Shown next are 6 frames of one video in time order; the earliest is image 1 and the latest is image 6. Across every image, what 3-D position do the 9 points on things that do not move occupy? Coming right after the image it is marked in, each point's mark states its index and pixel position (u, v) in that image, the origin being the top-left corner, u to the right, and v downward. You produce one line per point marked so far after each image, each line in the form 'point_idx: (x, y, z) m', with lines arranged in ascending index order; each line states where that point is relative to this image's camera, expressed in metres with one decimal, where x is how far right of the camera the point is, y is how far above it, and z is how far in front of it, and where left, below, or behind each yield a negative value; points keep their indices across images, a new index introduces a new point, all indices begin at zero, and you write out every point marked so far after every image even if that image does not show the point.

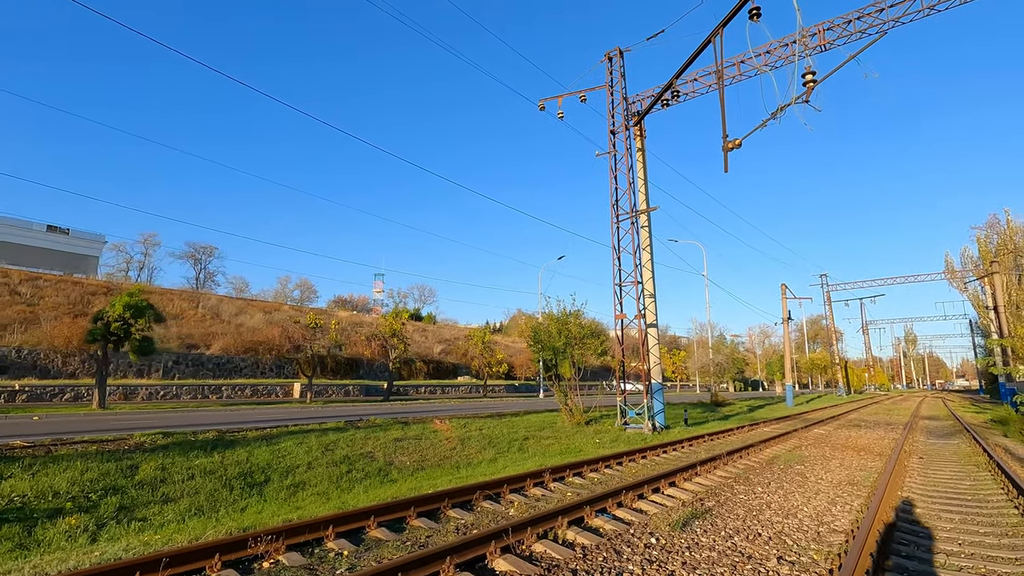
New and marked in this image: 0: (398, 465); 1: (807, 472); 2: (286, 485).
0: (-2.7, -4.1, +12.8) m
1: (+6.0, -3.8, +11.3) m
2: (-4.2, -3.7, +10.2) m
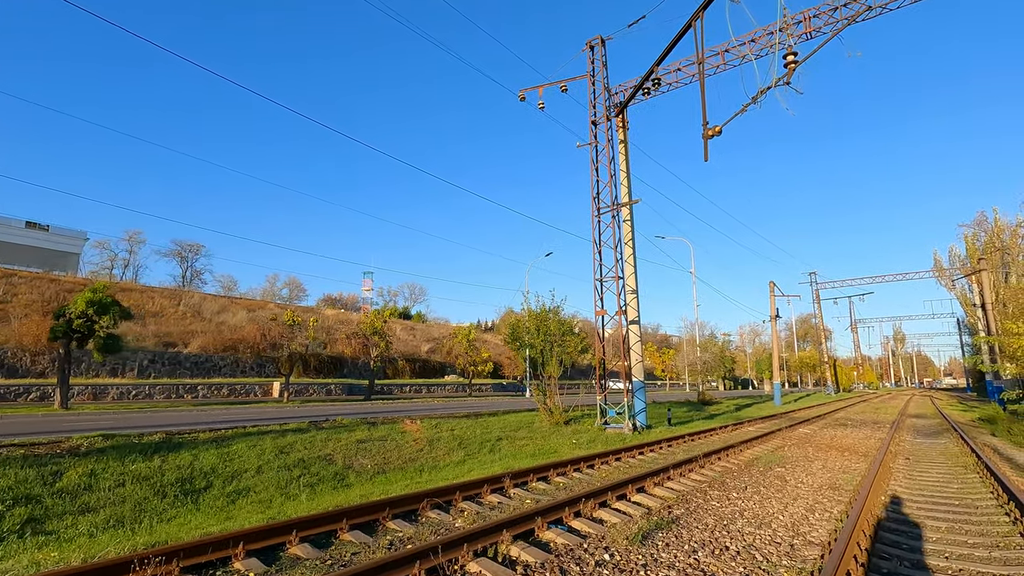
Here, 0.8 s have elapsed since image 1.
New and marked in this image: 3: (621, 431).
0: (-3.4, -3.9, +12.1) m
1: (+5.3, -3.6, +10.7) m
2: (-4.9, -3.5, +9.5) m
3: (+3.7, -4.9, +19.0) m
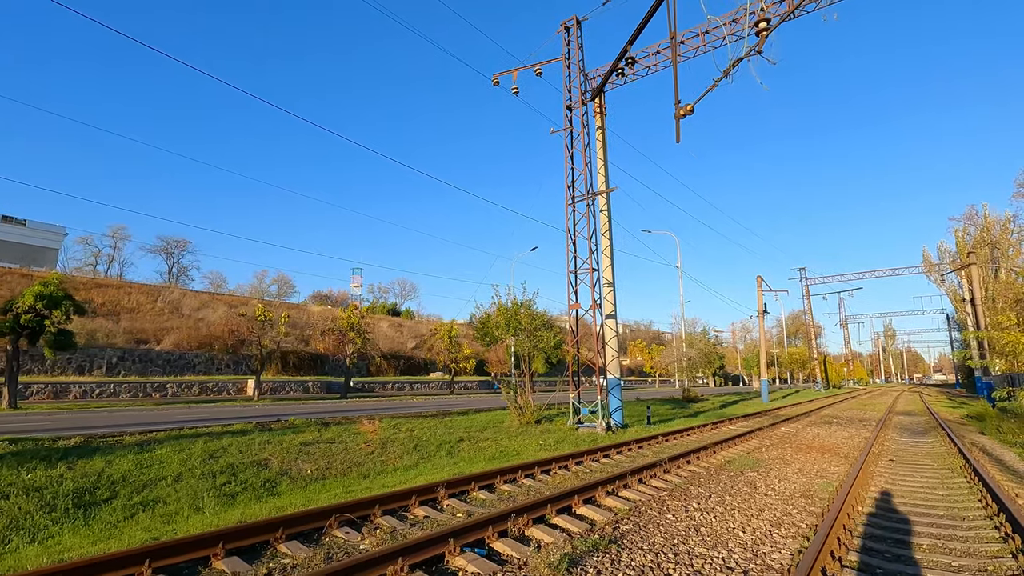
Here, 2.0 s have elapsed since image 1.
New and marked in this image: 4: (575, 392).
0: (-4.4, -3.7, +11.1) m
1: (+4.3, -3.4, +9.8) m
2: (-5.8, -3.3, +8.5) m
3: (+2.7, -4.6, +18.1) m
4: (+2.2, -3.7, +19.6) m
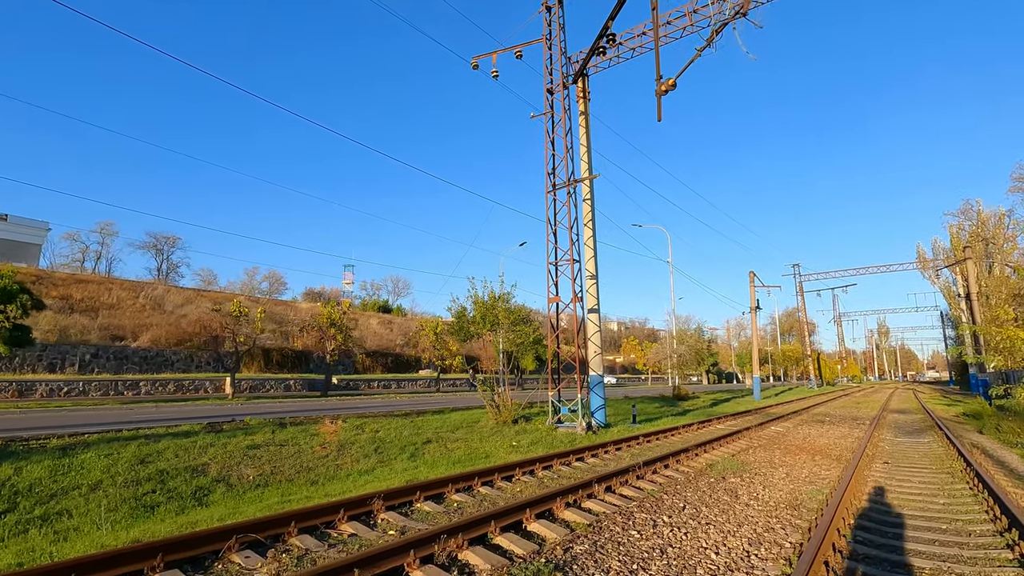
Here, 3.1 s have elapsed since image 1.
0: (-5.1, -3.5, +10.0) m
1: (+3.6, -3.2, +8.8) m
2: (-6.5, -3.1, +7.4) m
3: (+1.9, -4.4, +17.1) m
4: (+1.4, -3.4, +18.6) m
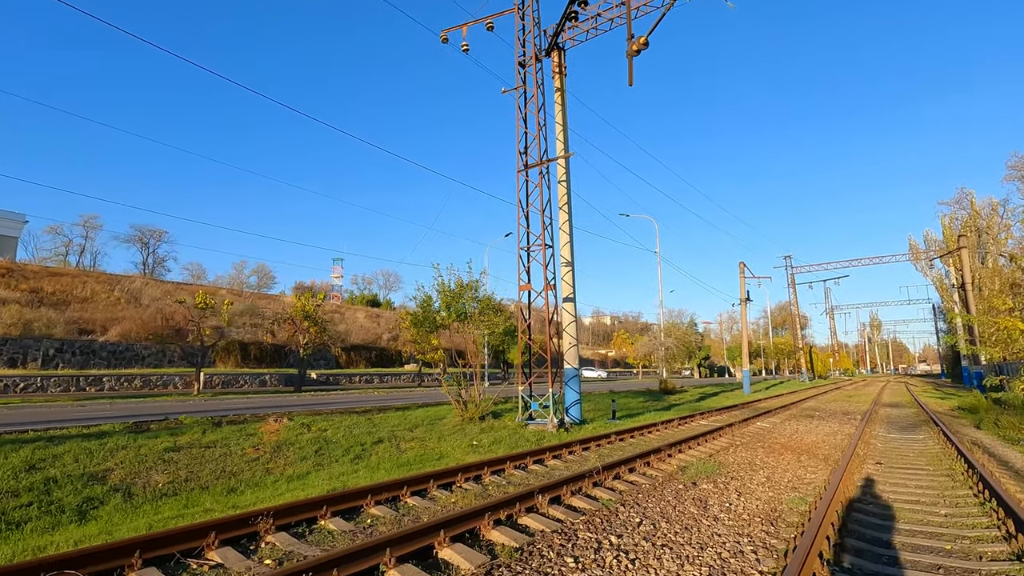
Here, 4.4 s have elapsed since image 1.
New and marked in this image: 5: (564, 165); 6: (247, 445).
0: (-6.0, -3.2, +8.8) m
1: (+2.7, -2.9, +7.6) m
2: (-7.4, -2.8, +6.1) m
3: (+0.9, -4.0, +15.9) m
4: (+0.5, -3.0, +17.4) m
5: (+1.8, +4.2, +18.9) m
6: (-5.5, -3.3, +11.6) m
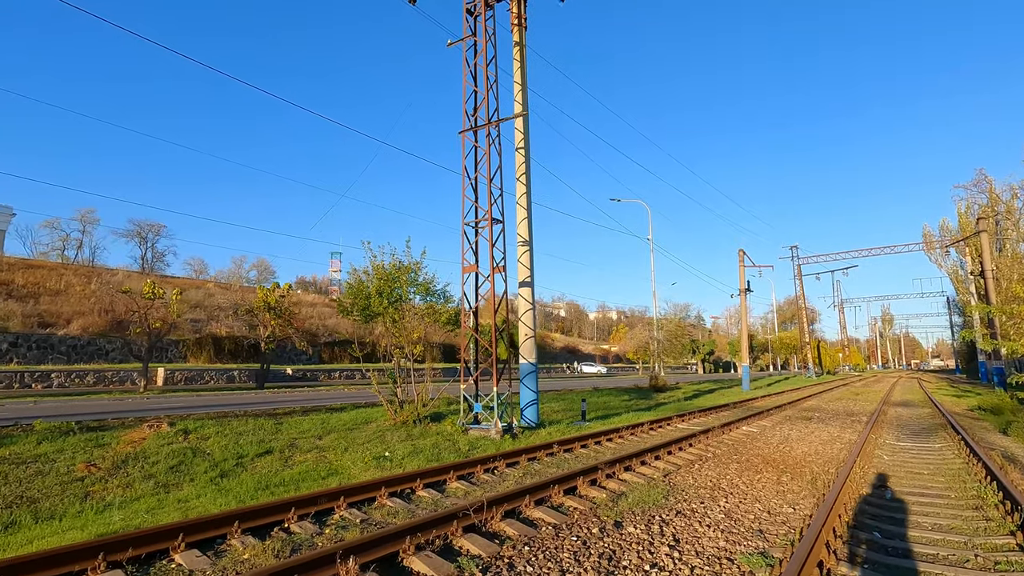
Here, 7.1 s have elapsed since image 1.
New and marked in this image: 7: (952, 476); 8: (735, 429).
0: (-7.6, -2.8, +6.5) m
1: (+1.1, -2.5, +5.2) m
2: (-9.1, -2.5, +3.8) m
3: (-0.6, -3.5, +13.5) m
4: (-1.0, -2.5, +15.0) m
5: (+0.3, +4.7, +16.4) m
6: (-7.1, -2.8, +9.3) m
7: (+7.5, -3.2, +9.5) m
8: (+6.1, -3.9, +15.3) m
